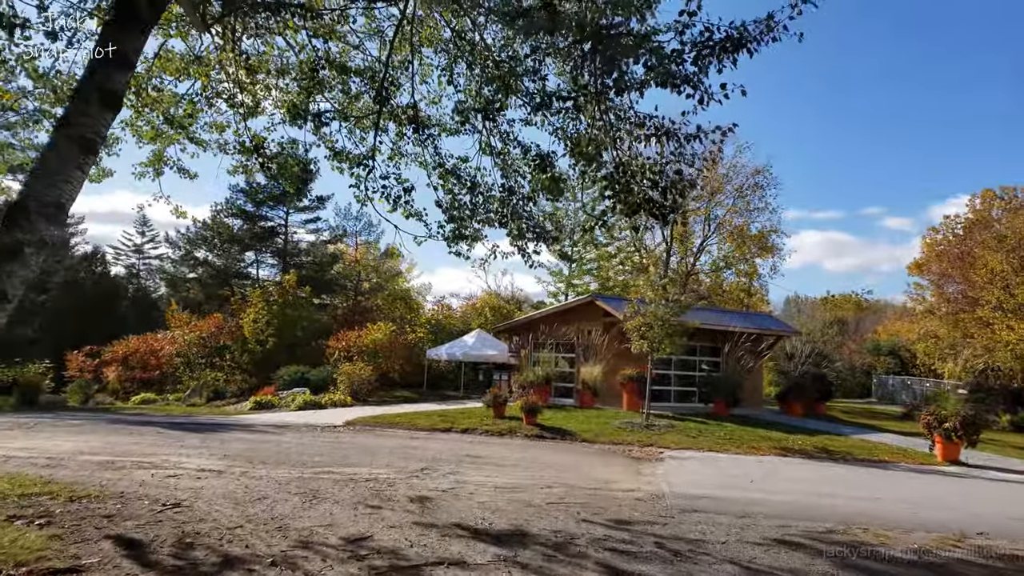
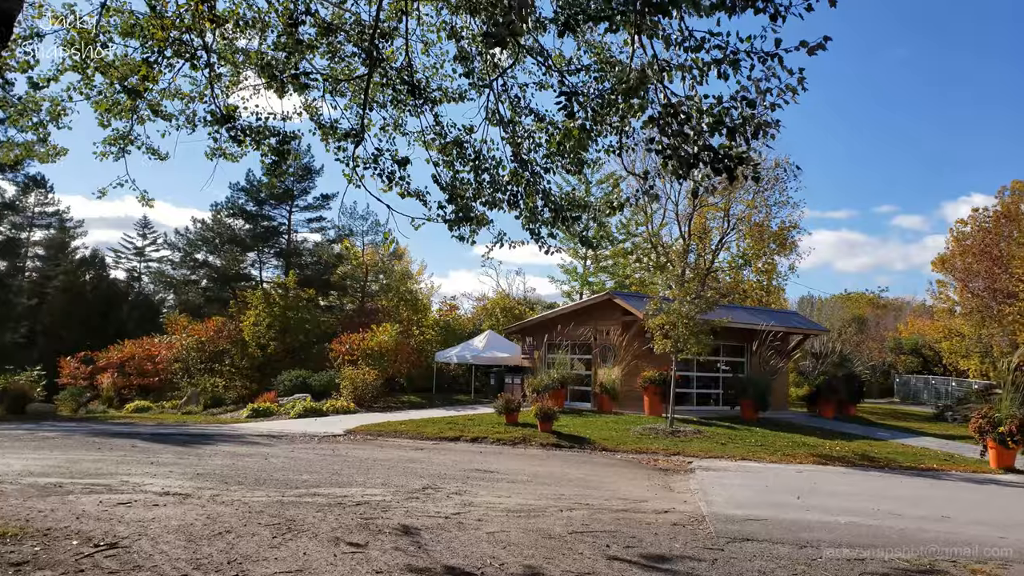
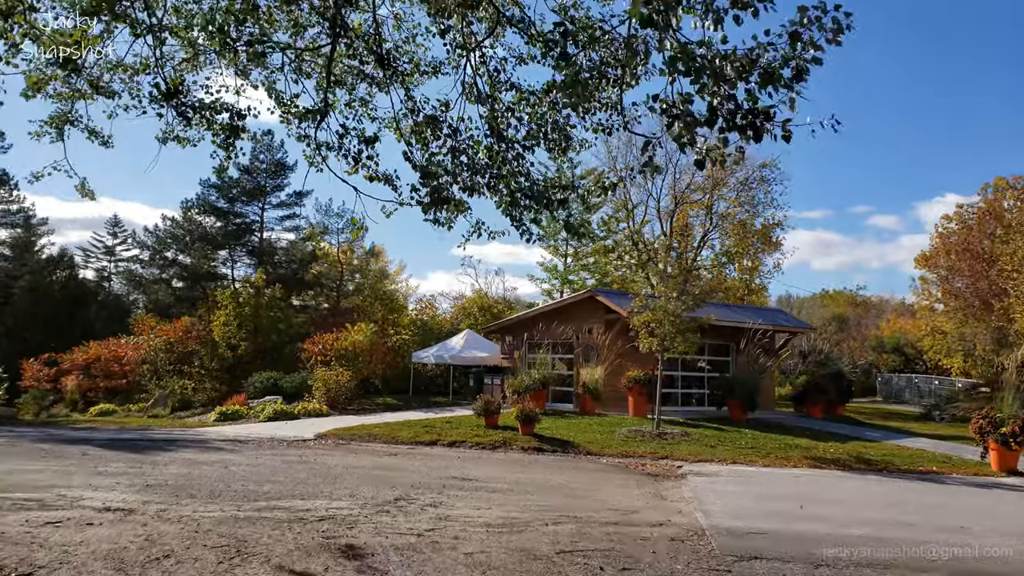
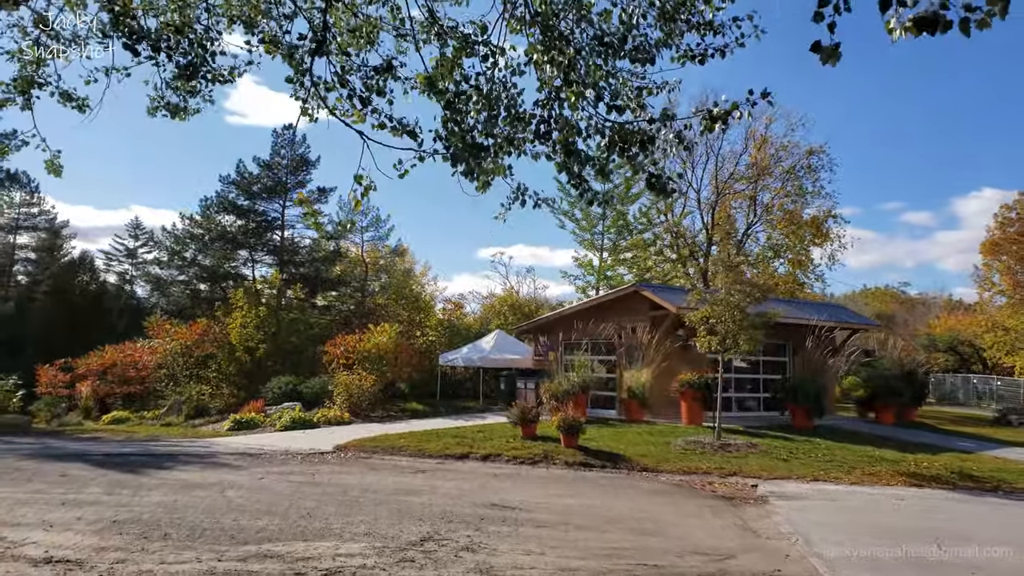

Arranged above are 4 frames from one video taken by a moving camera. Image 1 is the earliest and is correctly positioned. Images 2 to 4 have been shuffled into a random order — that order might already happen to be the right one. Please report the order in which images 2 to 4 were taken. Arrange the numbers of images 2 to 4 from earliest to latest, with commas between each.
2, 3, 4
